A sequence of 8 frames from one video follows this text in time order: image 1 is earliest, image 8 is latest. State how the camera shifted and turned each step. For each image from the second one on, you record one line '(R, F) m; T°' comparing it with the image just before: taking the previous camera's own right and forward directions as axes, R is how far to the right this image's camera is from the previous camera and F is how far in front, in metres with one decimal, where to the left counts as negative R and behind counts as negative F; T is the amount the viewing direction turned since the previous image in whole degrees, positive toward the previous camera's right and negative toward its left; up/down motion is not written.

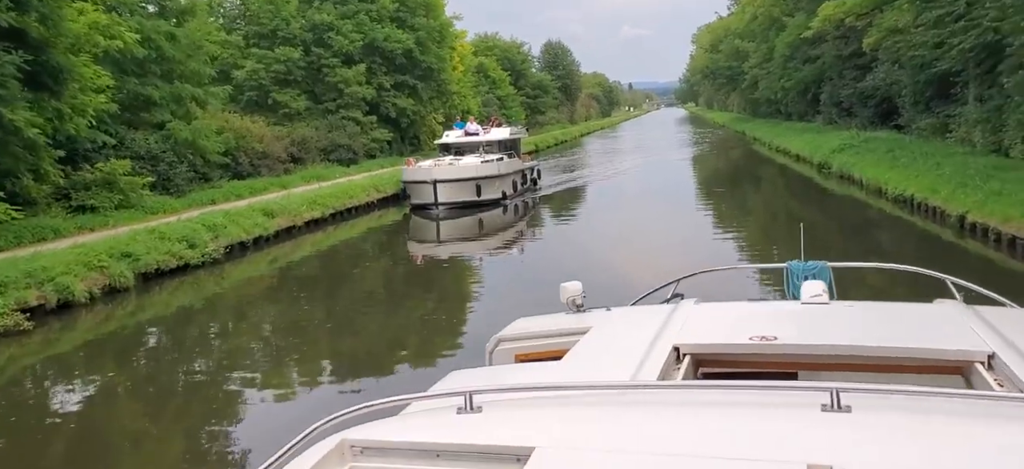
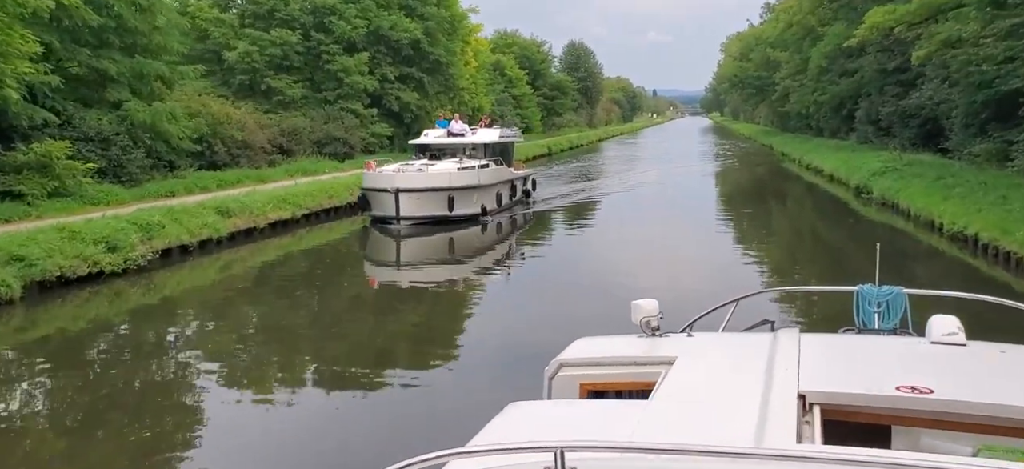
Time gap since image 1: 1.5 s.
(+0.5, +3.1) m; -1°
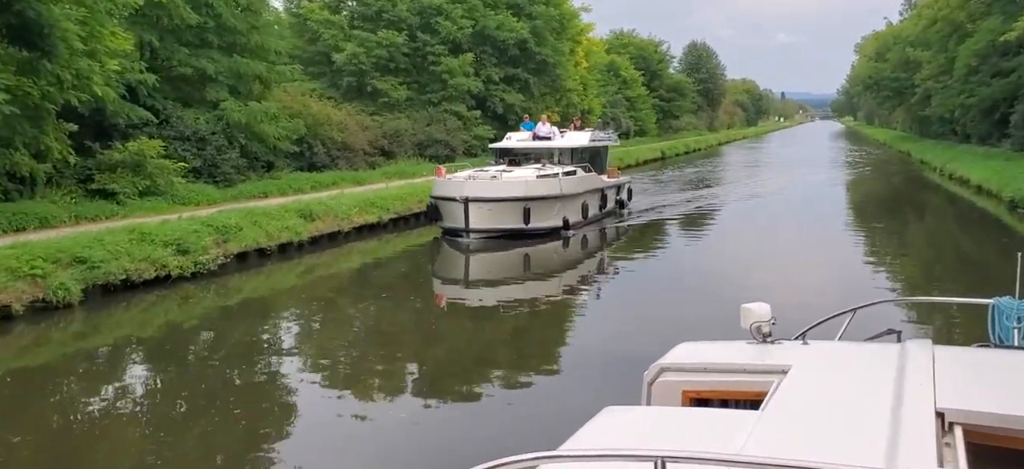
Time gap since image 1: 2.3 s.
(+0.6, +1.0) m; -7°
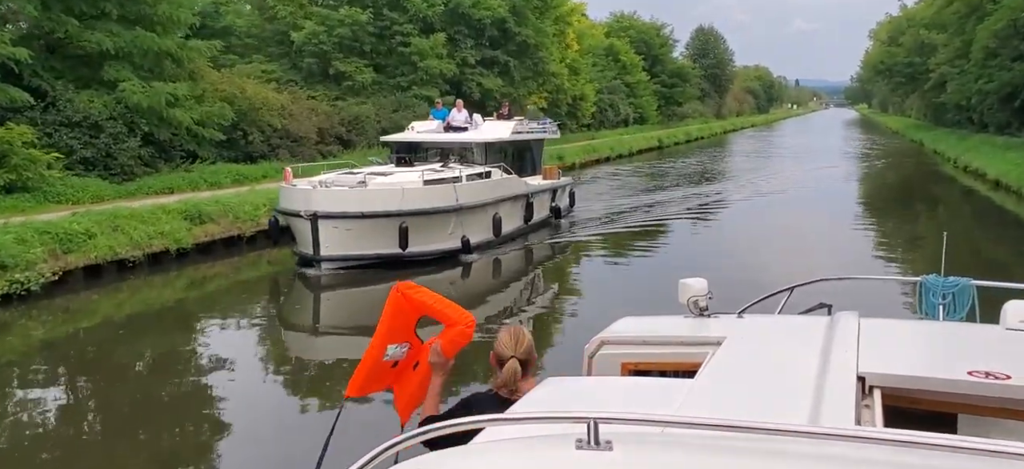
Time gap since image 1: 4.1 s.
(+1.4, +3.2) m; -1°
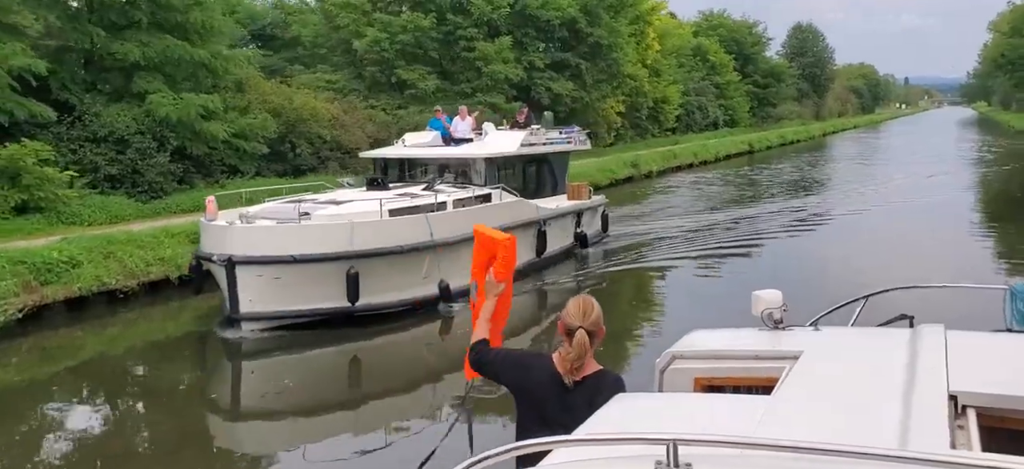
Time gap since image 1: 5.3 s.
(+0.9, +1.9) m; -6°
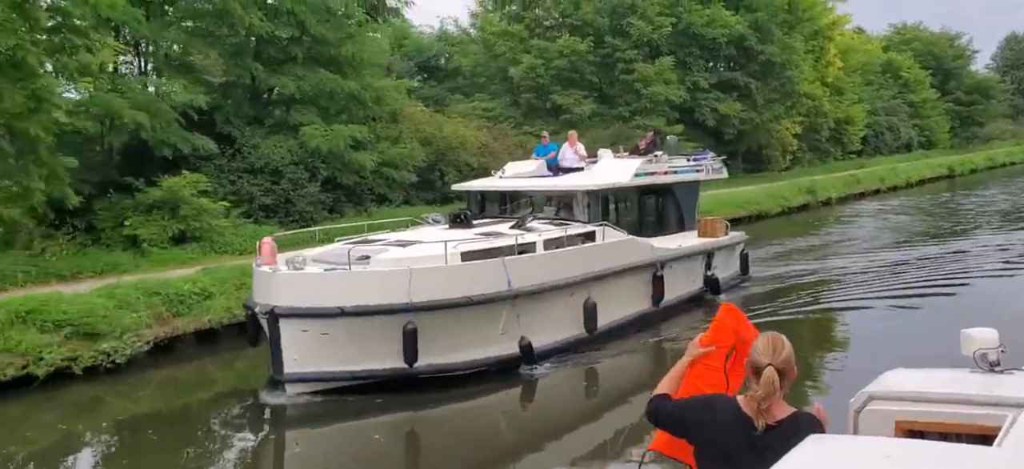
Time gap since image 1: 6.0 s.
(+0.8, +0.6) m; -11°
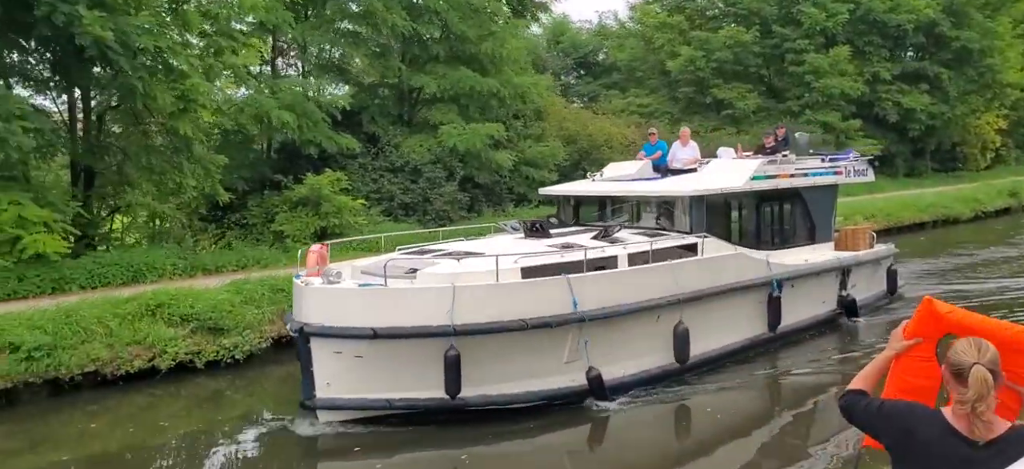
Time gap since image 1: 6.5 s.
(+0.6, +0.9) m; -10°
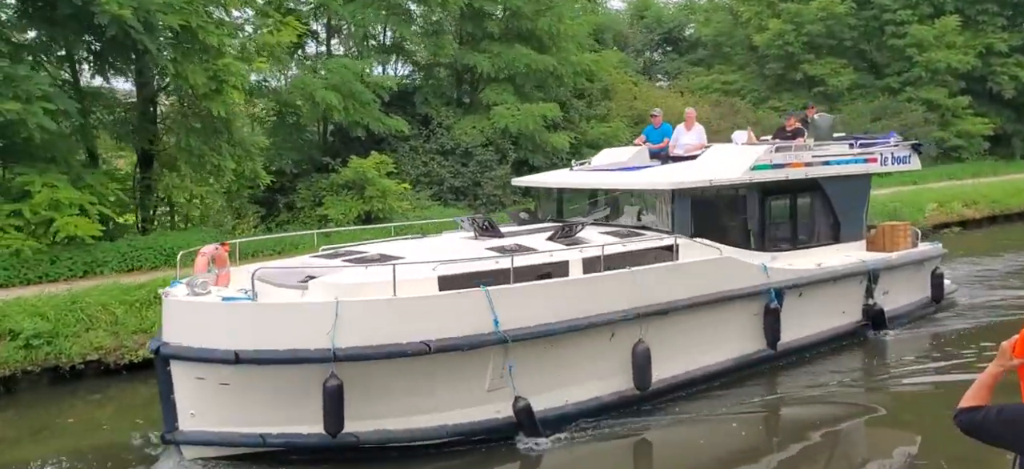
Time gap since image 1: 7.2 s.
(+1.0, +1.0) m; -6°
